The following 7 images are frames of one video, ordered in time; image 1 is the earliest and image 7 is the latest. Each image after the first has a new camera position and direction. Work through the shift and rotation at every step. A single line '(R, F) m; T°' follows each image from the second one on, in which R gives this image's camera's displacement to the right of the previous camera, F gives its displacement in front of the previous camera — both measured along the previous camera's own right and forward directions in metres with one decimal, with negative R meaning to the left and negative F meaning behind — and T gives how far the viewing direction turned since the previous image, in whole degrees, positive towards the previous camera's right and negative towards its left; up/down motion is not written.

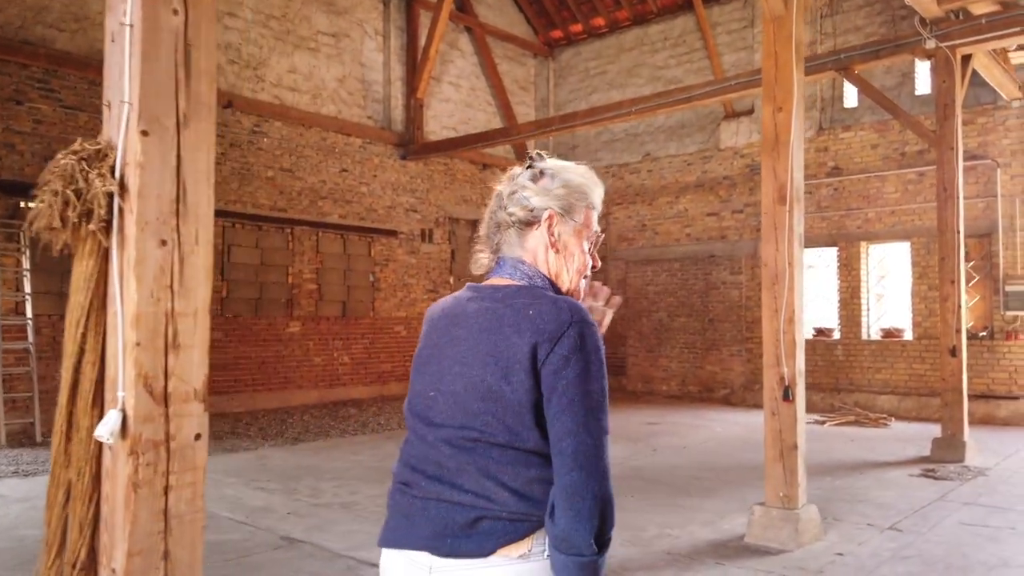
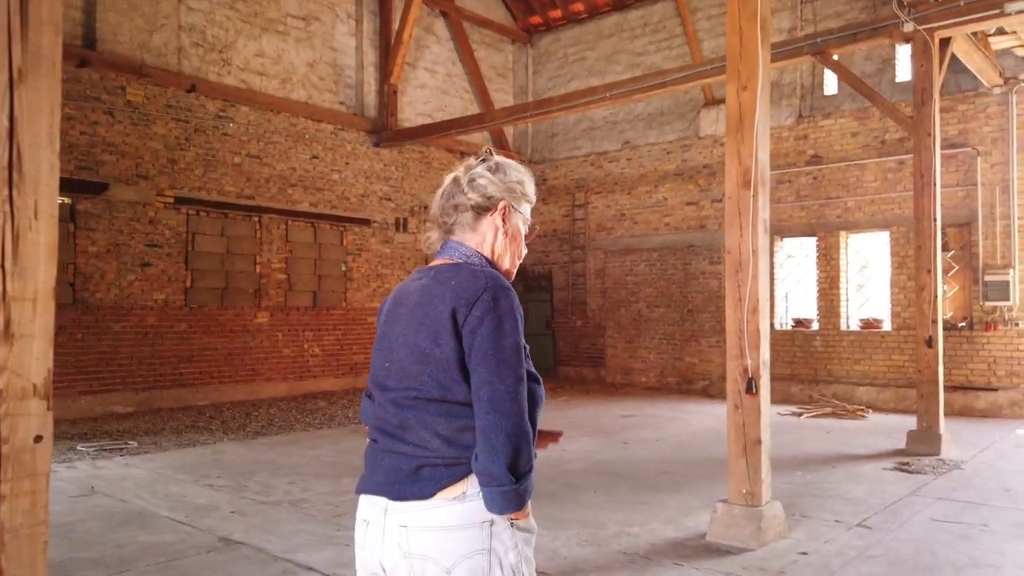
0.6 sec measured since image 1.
(+0.2, +0.2) m; +1°
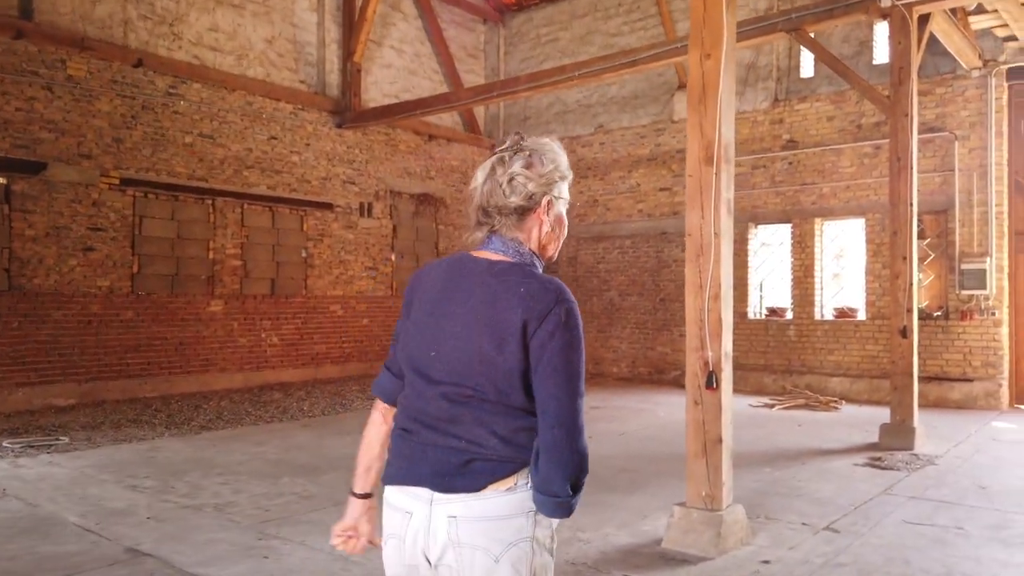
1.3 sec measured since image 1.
(+0.2, +0.3) m; +1°
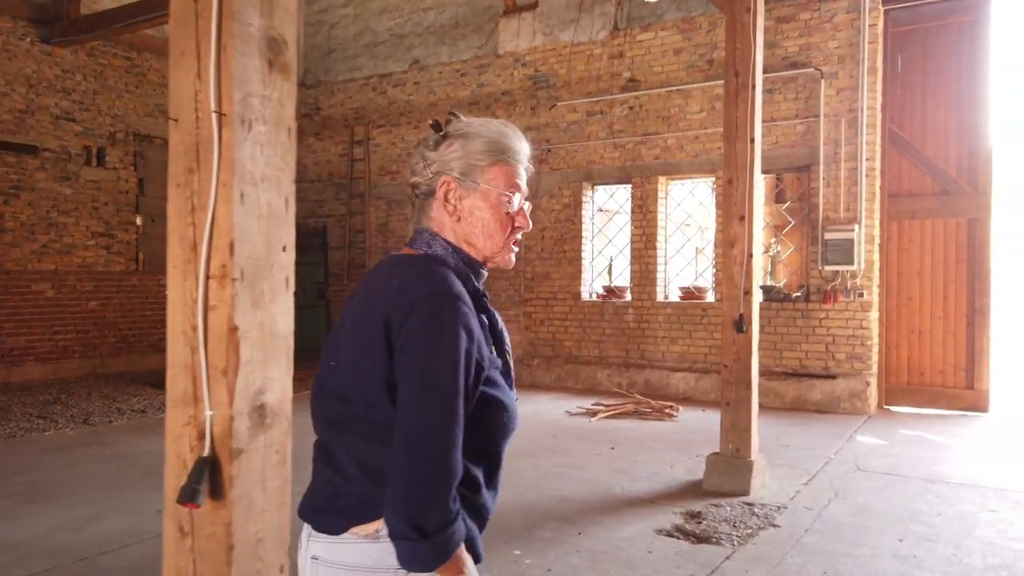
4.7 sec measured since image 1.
(+1.4, +2.1) m; +8°
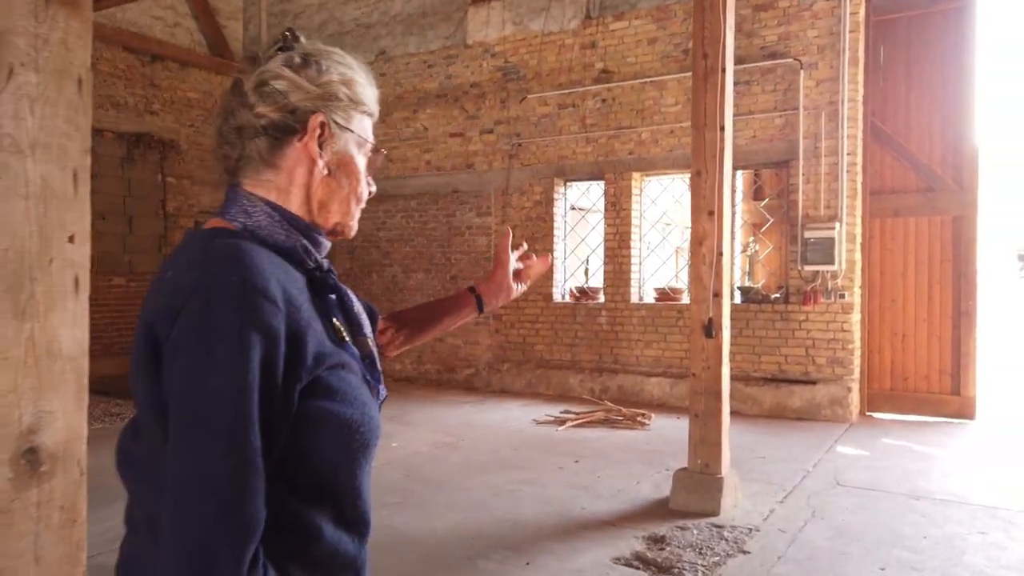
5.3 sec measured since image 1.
(+0.2, +0.4) m; +1°
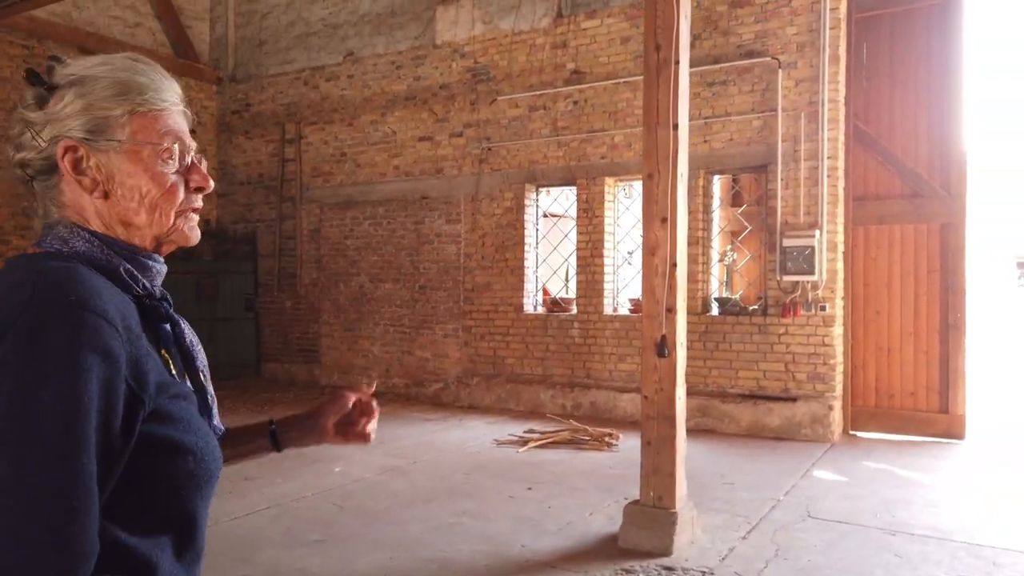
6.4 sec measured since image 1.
(+0.3, +0.4) m; 0°
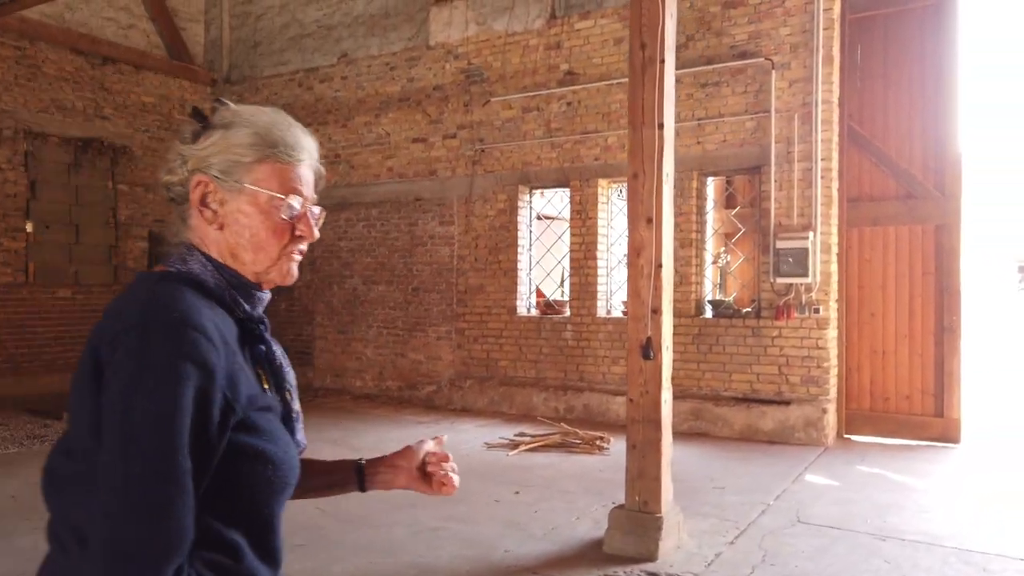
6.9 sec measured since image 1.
(+0.1, 0.0) m; 0°
